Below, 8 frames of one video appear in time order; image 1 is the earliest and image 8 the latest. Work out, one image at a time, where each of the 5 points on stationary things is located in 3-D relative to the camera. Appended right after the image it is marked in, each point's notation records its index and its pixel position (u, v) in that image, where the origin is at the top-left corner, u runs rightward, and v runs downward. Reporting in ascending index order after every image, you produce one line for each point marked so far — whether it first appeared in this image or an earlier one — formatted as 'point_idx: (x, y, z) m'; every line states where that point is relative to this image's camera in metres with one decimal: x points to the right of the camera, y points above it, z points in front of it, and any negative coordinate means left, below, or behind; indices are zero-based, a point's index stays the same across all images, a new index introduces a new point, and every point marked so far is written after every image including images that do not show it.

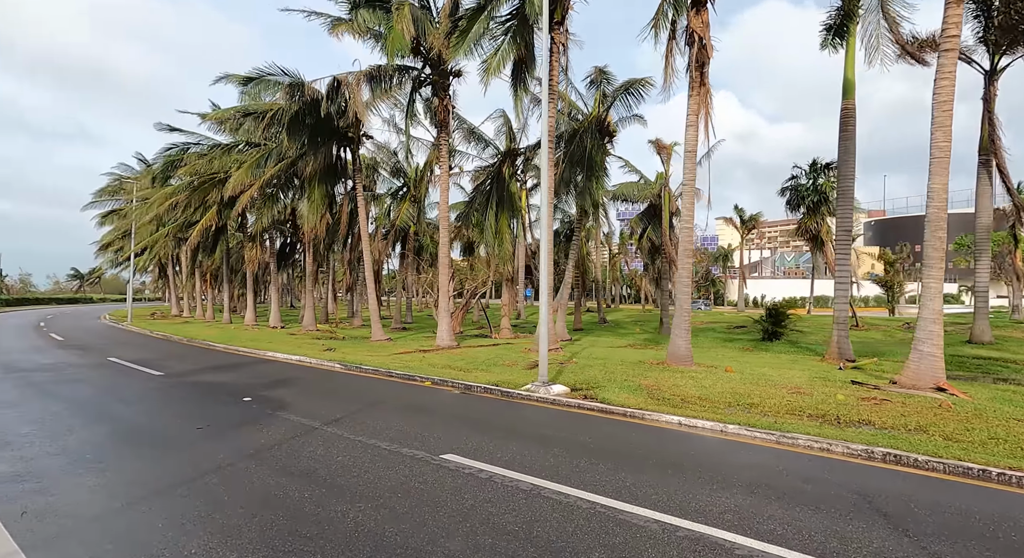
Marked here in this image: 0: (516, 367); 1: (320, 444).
0: (+0.1, -1.9, +12.4) m
1: (-2.1, -1.8, +6.2) m
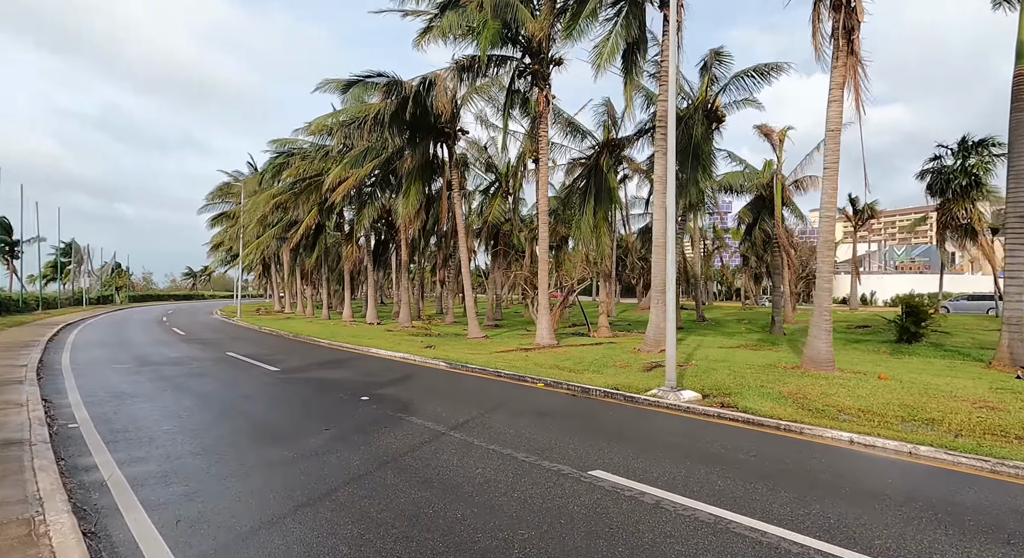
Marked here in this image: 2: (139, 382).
0: (+2.4, -1.8, +11.6) m
1: (-0.6, -1.8, +5.8) m
2: (-6.8, -1.9, +10.4) m
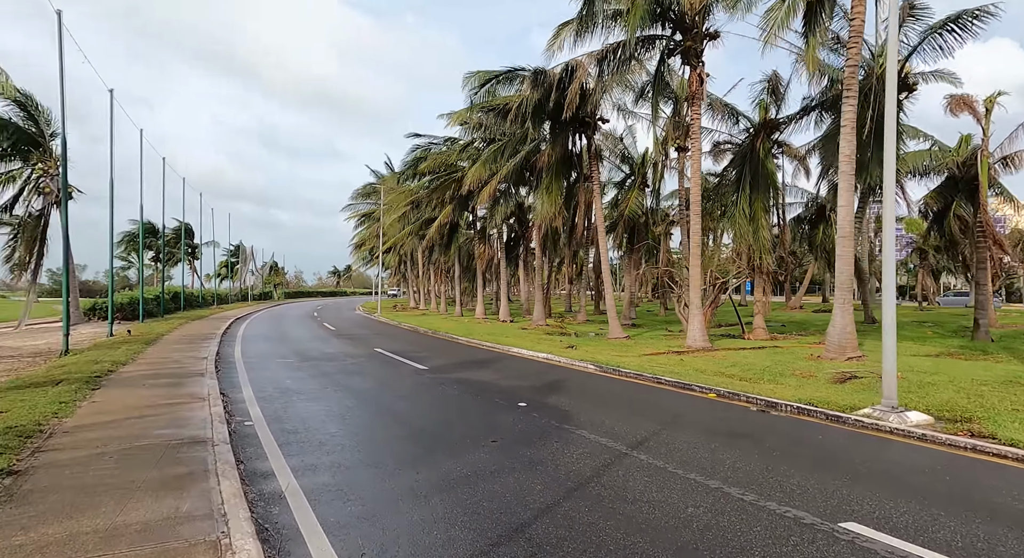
0: (+5.3, -1.8, +9.9) m
1: (+1.2, -1.8, +4.9) m
2: (-3.9, -1.9, +10.7) m
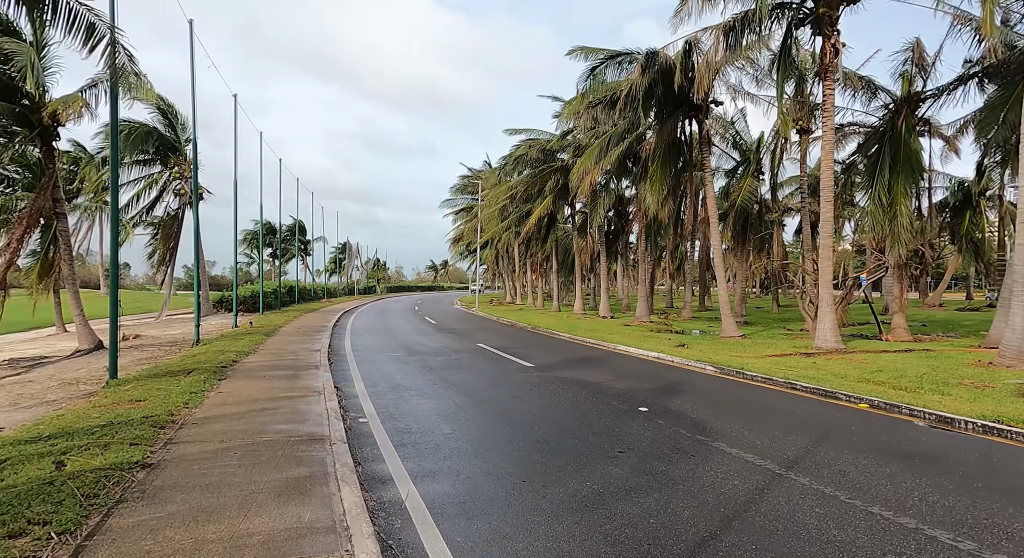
0: (+7.1, -1.7, +8.4) m
1: (+2.2, -1.7, +4.1) m
2: (-1.9, -1.7, +10.6) m
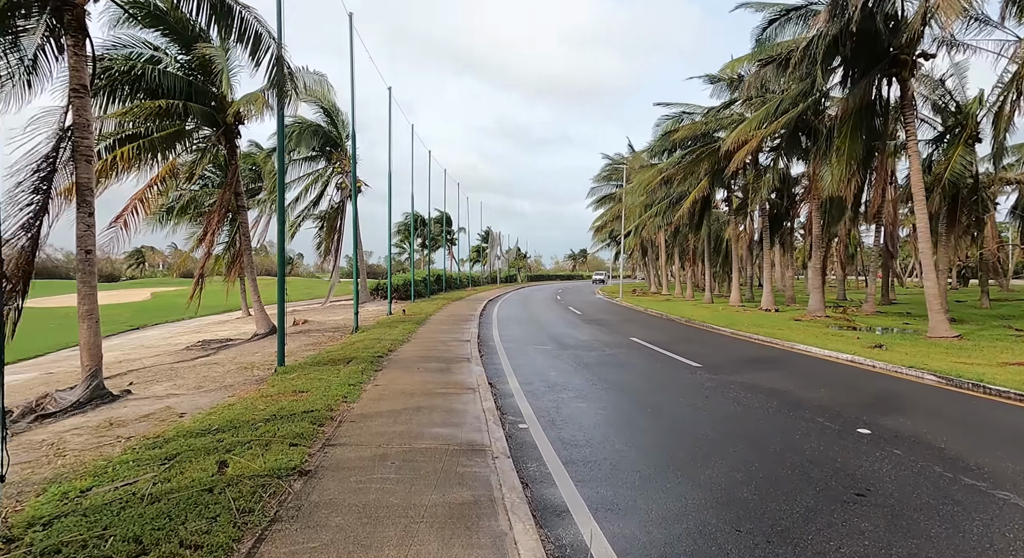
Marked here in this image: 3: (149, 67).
0: (+9.2, -1.6, +5.5) m
1: (+3.4, -1.6, +2.5) m
2: (+0.9, -1.6, +9.8) m
3: (-7.1, +4.2, +11.3) m
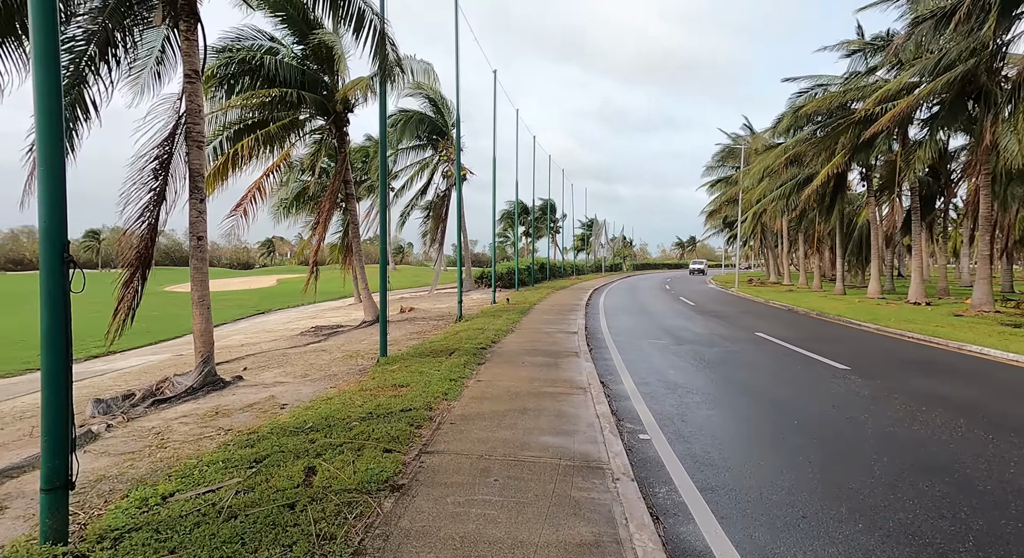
0: (+10.0, -1.5, +3.1) m
1: (+3.8, -1.6, +1.1) m
2: (+2.7, -1.4, +8.8) m
3: (-4.9, +4.5, +11.5) m
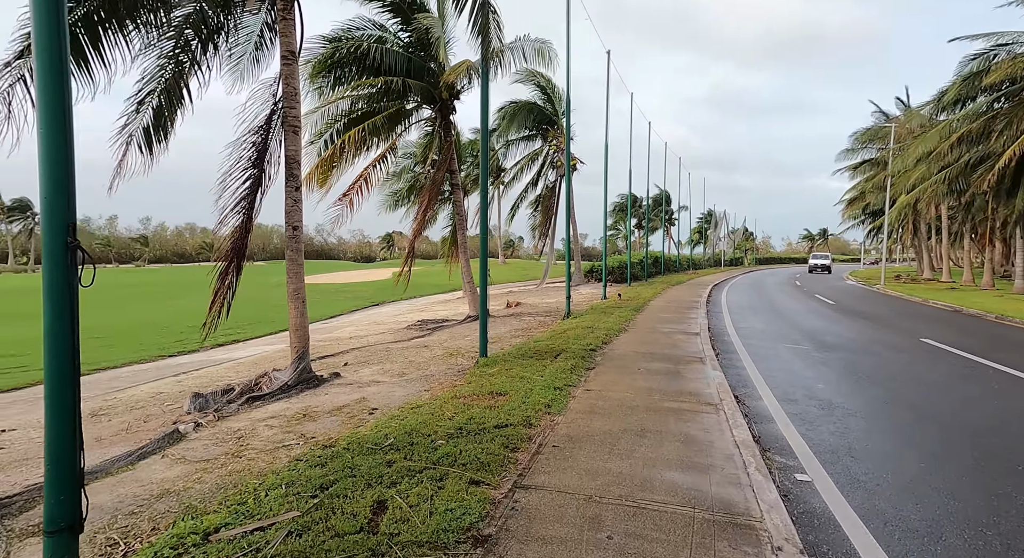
0: (+10.3, -1.5, +0.2) m
1: (+3.8, -1.6, -0.5) m
2: (+4.2, -1.3, +7.2) m
3: (-2.8, +4.6, +11.3) m
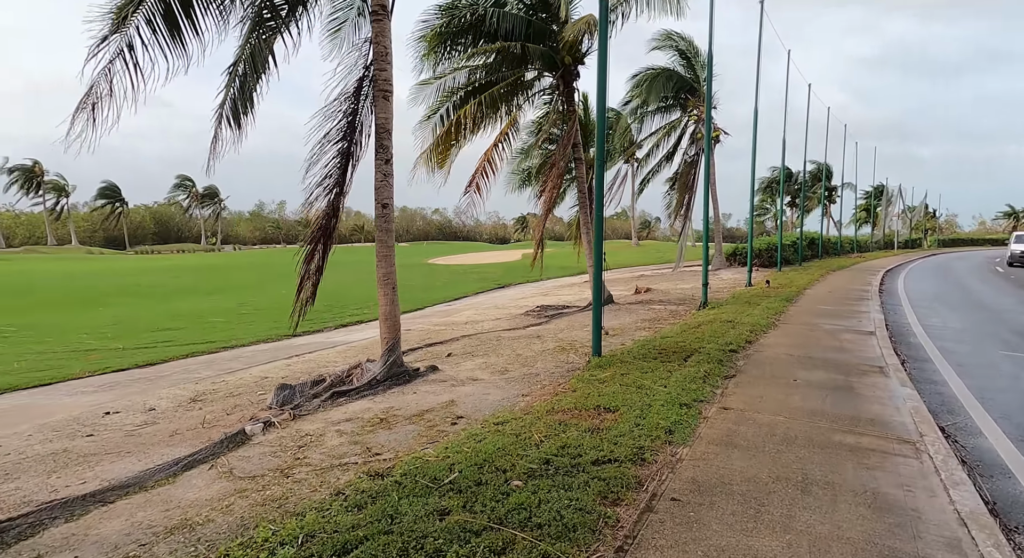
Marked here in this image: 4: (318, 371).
0: (+9.6, -1.8, -3.2) m
1: (+3.2, -1.8, -2.3) m
2: (+5.3, -1.2, +5.1) m
3: (-0.4, +4.9, +10.4) m
4: (-2.4, -1.1, +7.1) m
